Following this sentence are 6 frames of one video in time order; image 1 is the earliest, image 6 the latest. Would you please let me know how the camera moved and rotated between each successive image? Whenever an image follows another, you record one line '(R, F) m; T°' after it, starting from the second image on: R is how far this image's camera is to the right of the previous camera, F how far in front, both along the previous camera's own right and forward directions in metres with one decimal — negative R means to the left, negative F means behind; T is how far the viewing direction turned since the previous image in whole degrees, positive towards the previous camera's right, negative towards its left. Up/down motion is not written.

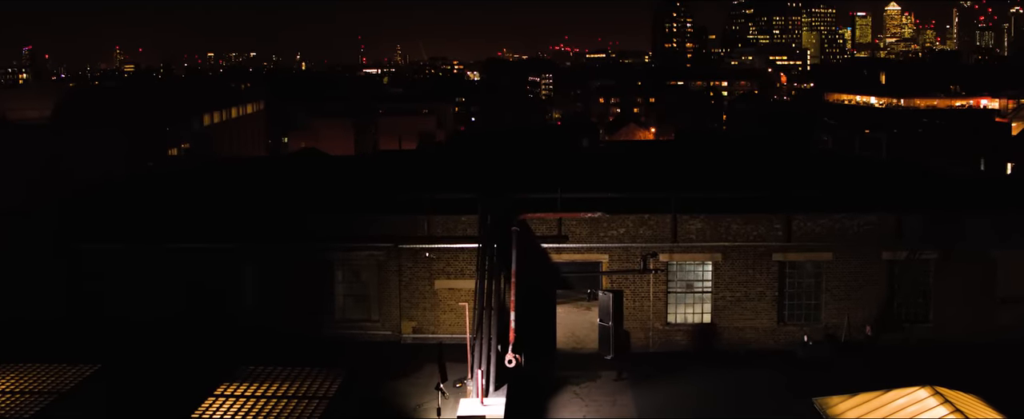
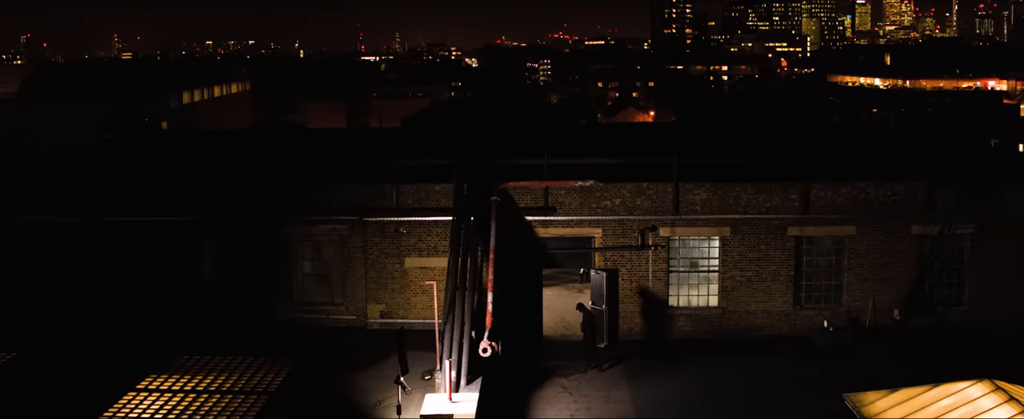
(+0.3, +2.6) m; 0°
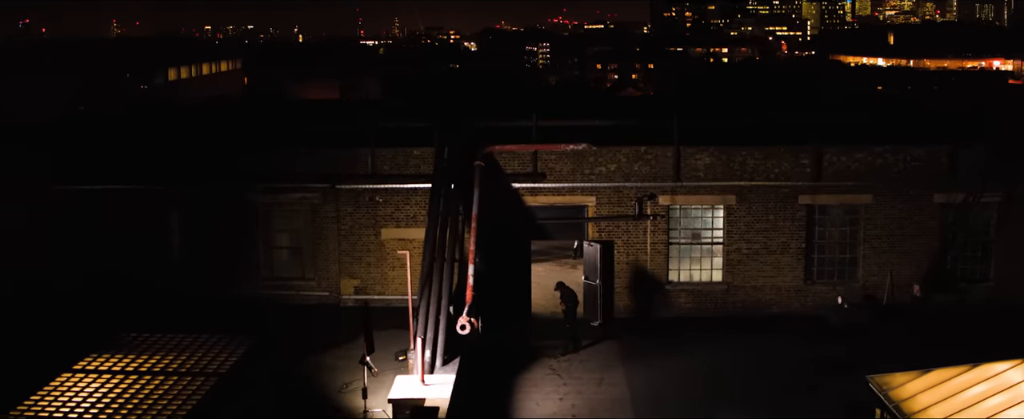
(+0.2, +1.6) m; 0°
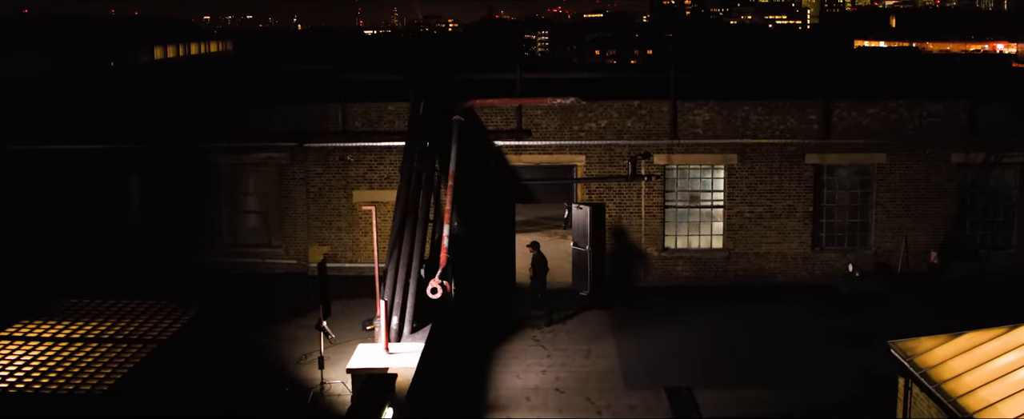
(+0.2, +1.4) m; 0°
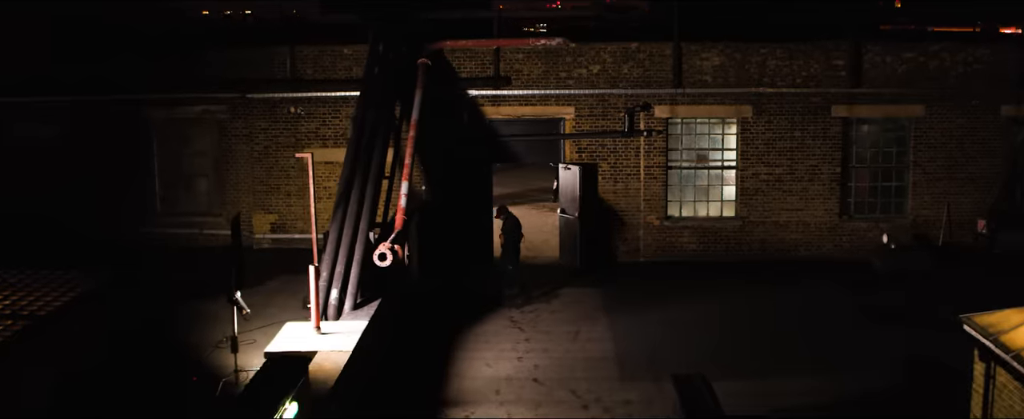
(+0.2, +2.4) m; 0°
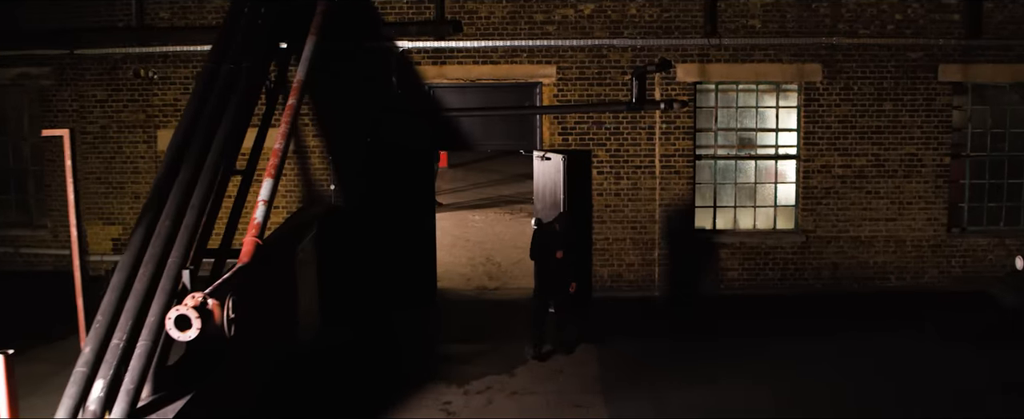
(+0.3, +4.6) m; 0°
